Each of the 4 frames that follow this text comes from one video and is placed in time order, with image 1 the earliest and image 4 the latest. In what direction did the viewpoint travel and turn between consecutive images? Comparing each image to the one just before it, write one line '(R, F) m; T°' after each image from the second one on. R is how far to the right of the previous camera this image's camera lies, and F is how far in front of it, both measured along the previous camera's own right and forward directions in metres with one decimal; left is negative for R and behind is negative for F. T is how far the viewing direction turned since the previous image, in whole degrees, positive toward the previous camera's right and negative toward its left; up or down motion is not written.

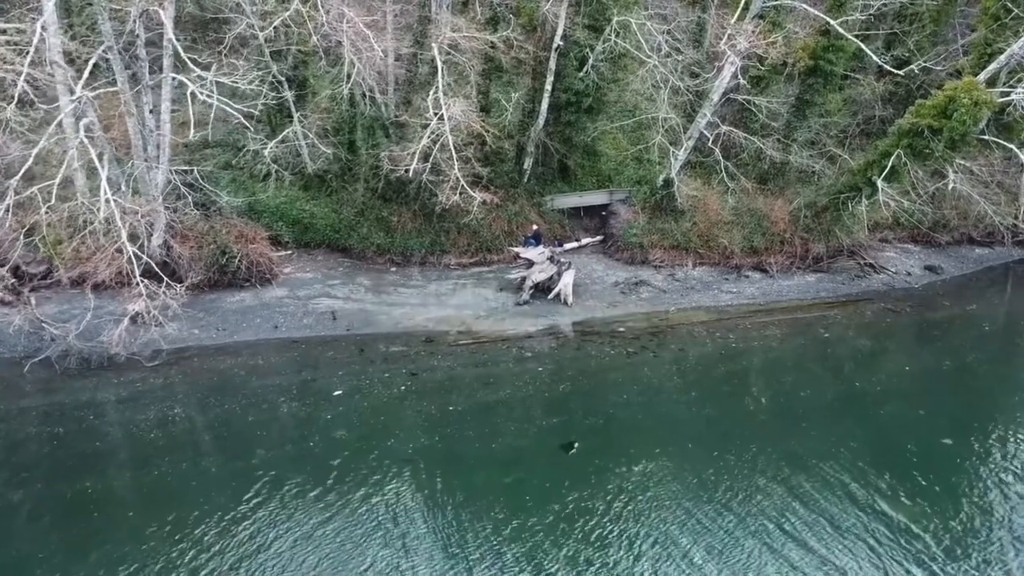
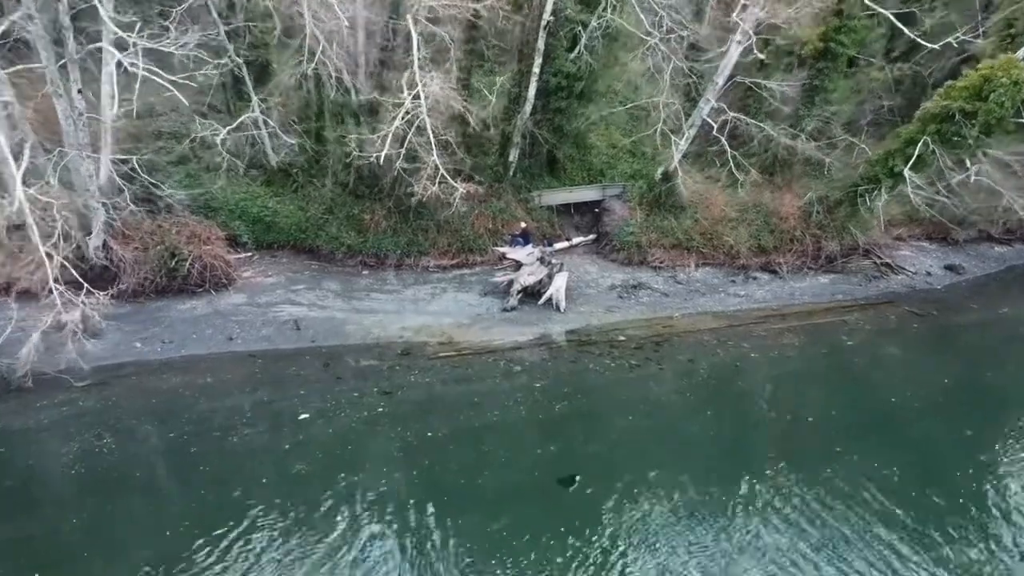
(-0.2, +2.0) m; +1°
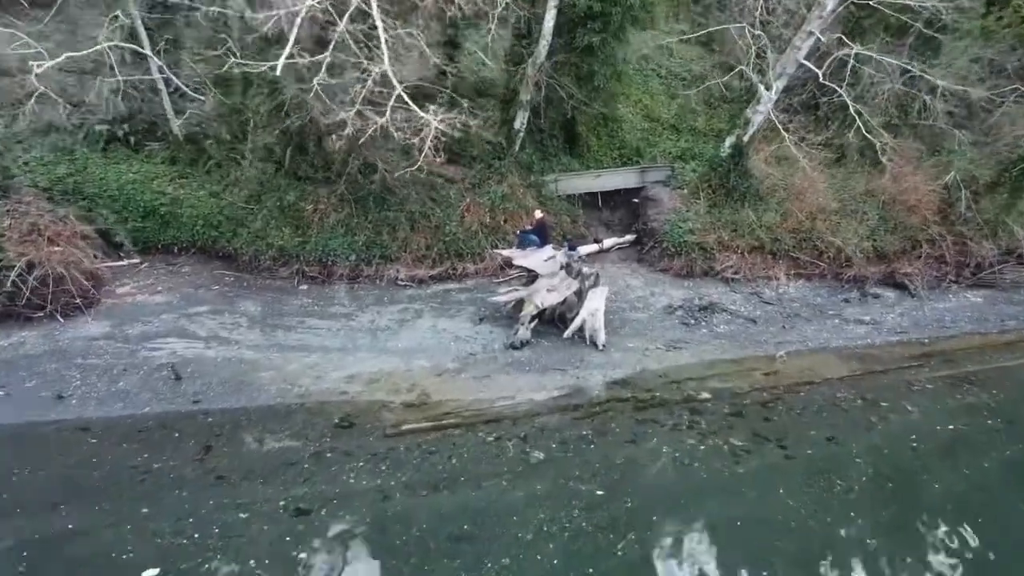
(-0.3, +6.3) m; +1°
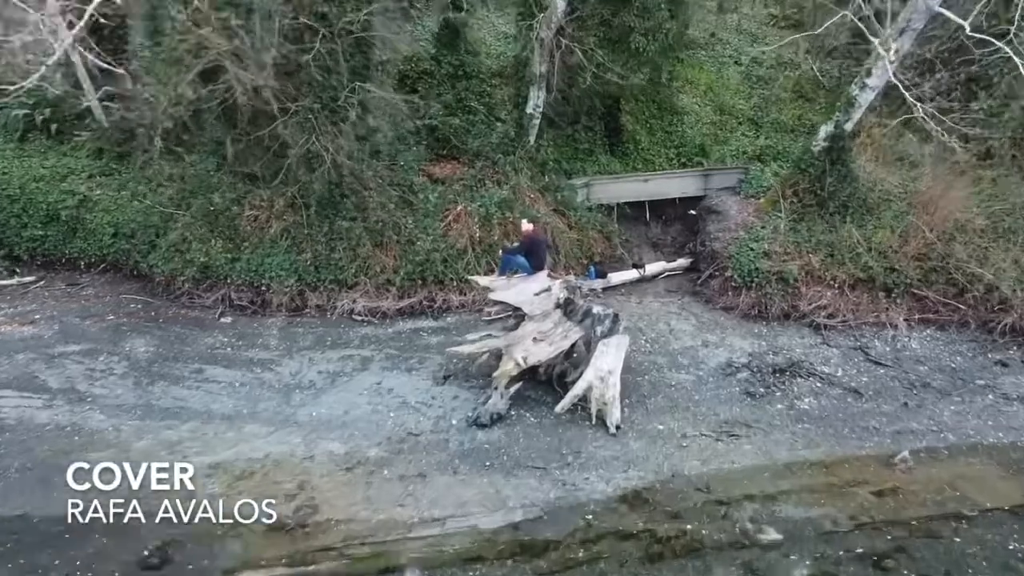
(+1.1, +3.9) m; -6°
